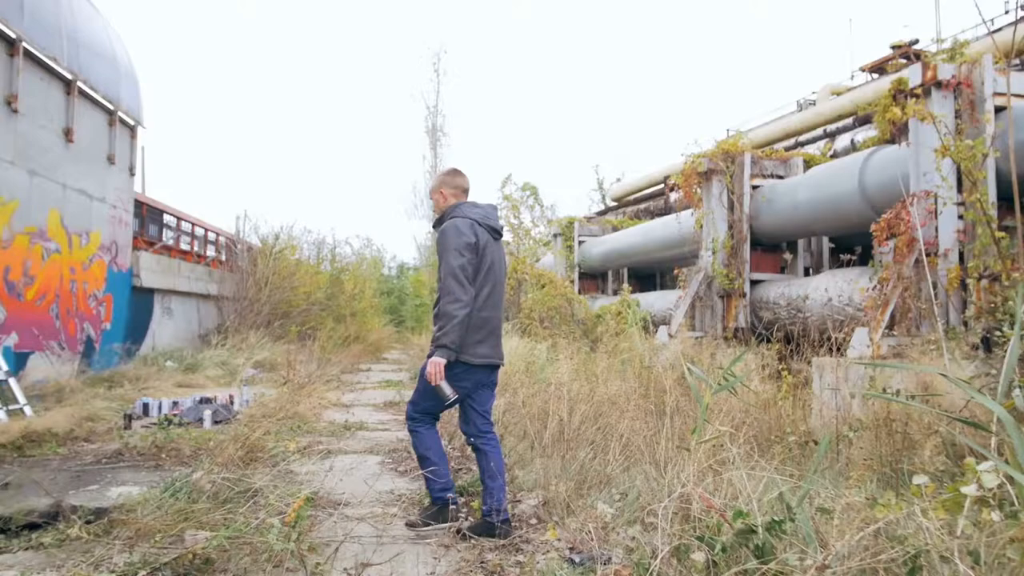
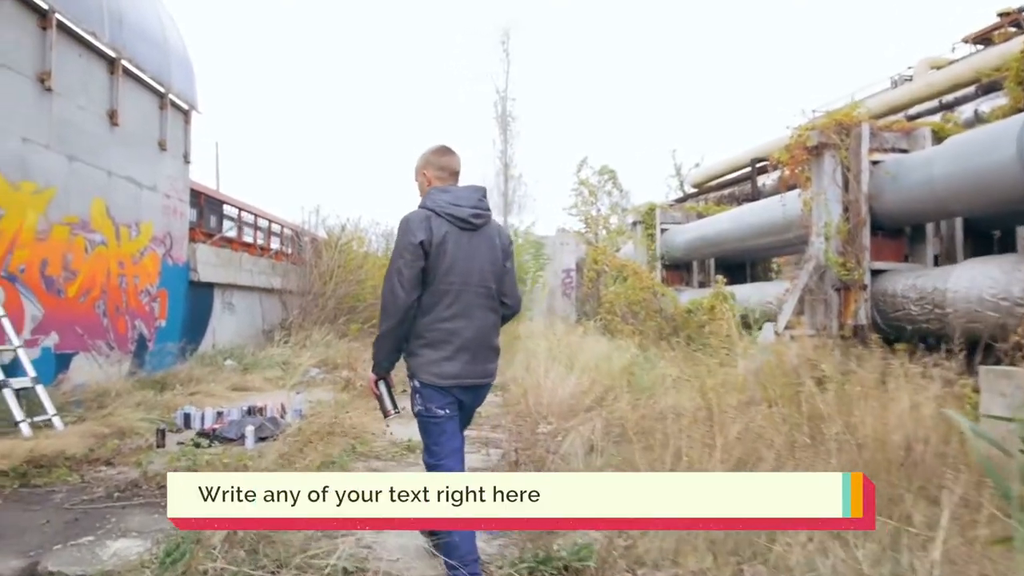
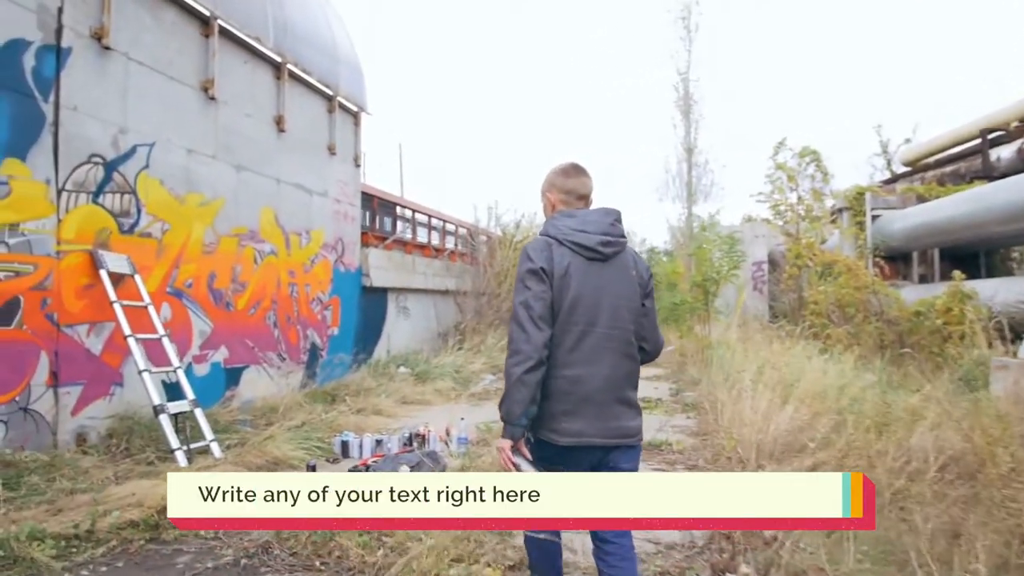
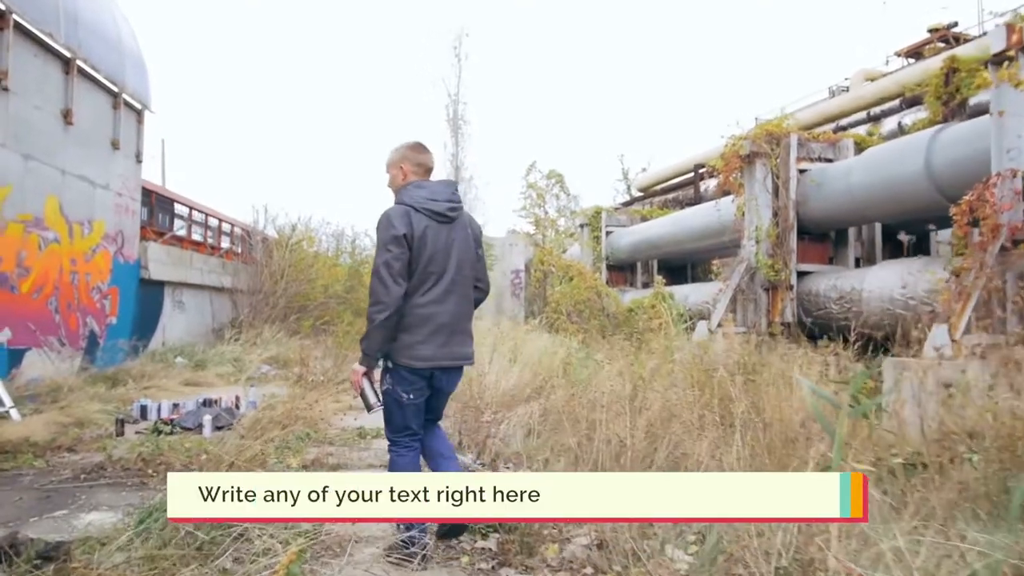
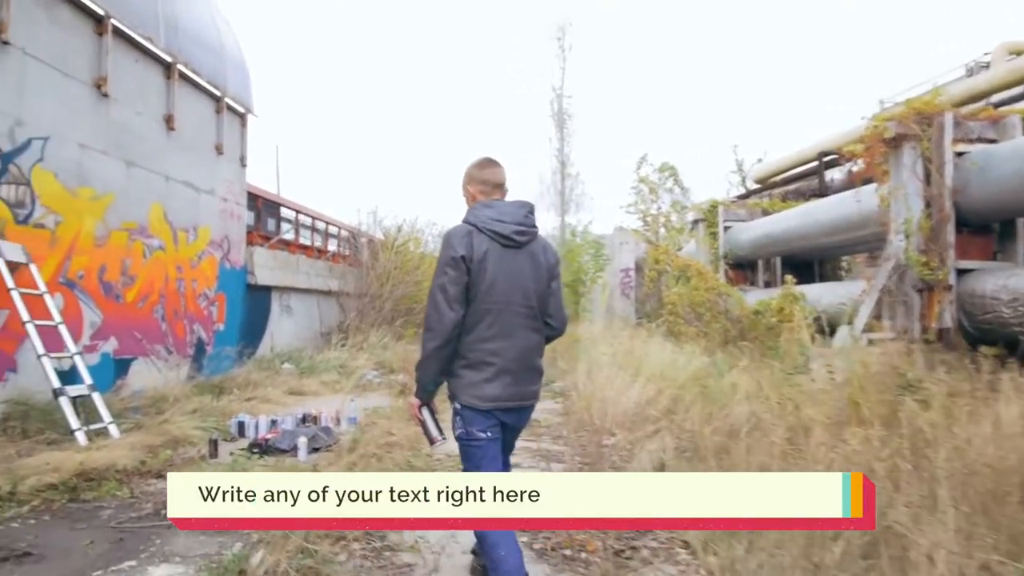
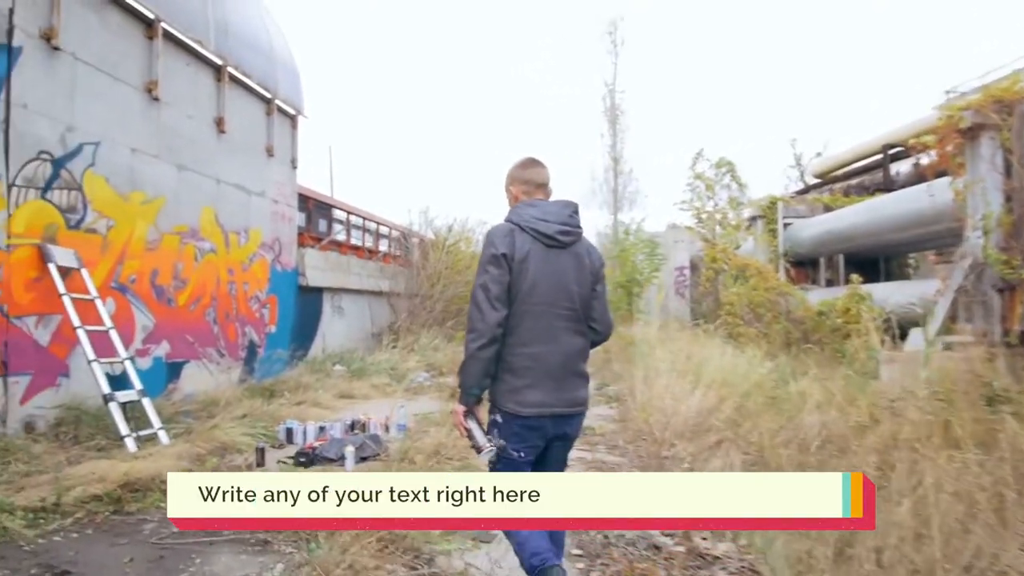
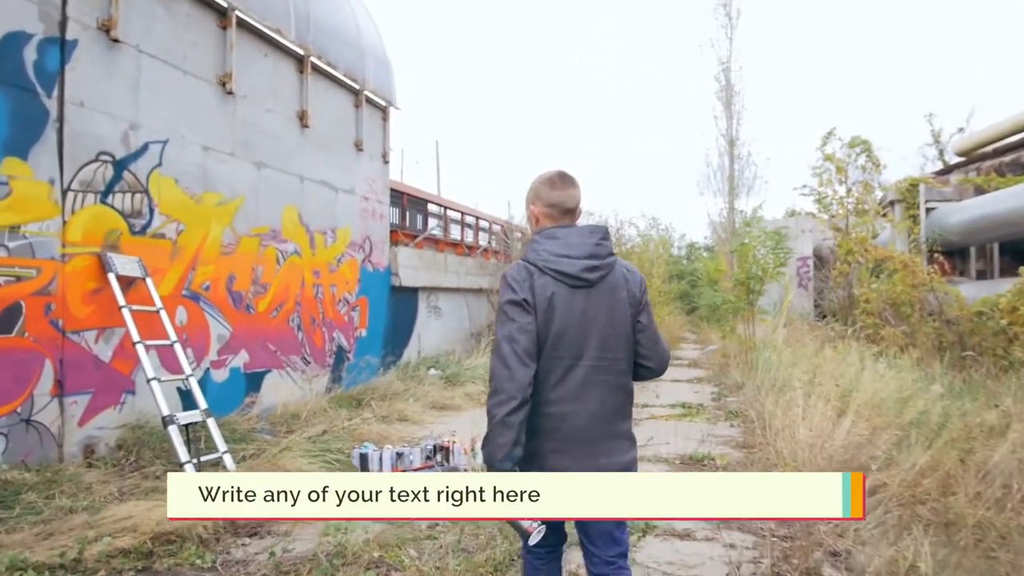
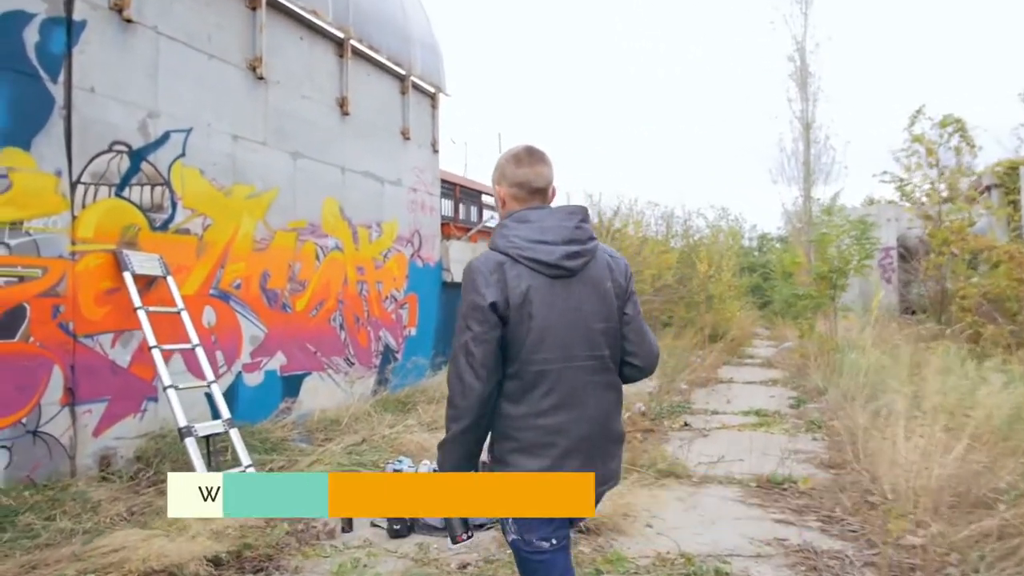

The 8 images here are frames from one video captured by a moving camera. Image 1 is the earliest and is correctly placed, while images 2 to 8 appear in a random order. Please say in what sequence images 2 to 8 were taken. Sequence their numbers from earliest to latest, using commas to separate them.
4, 2, 5, 6, 3, 7, 8
